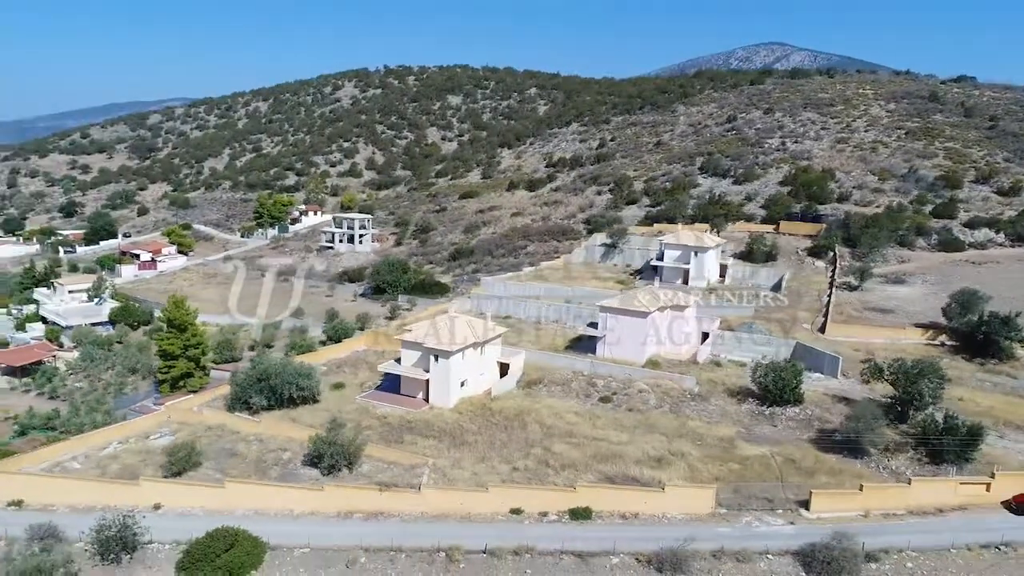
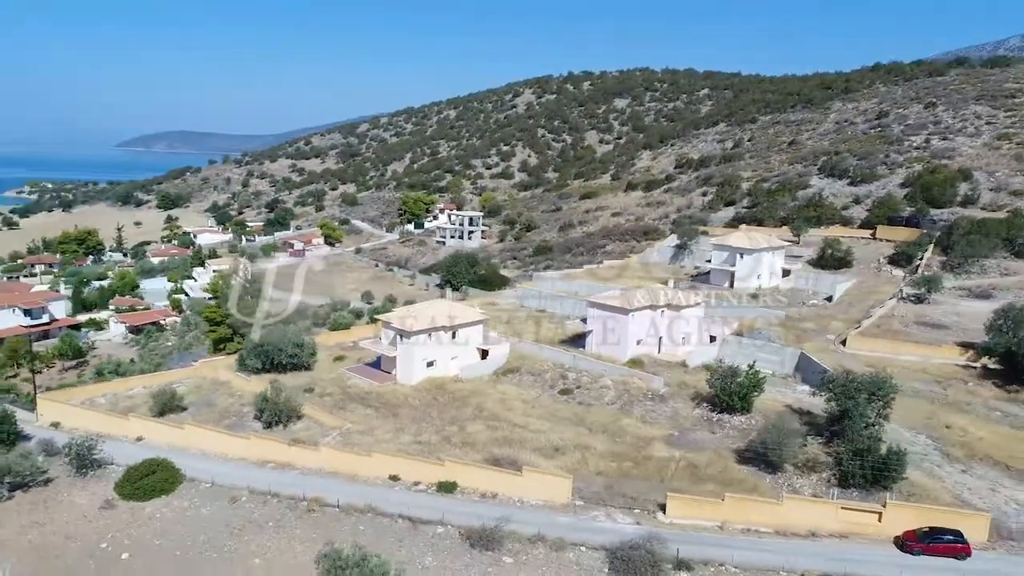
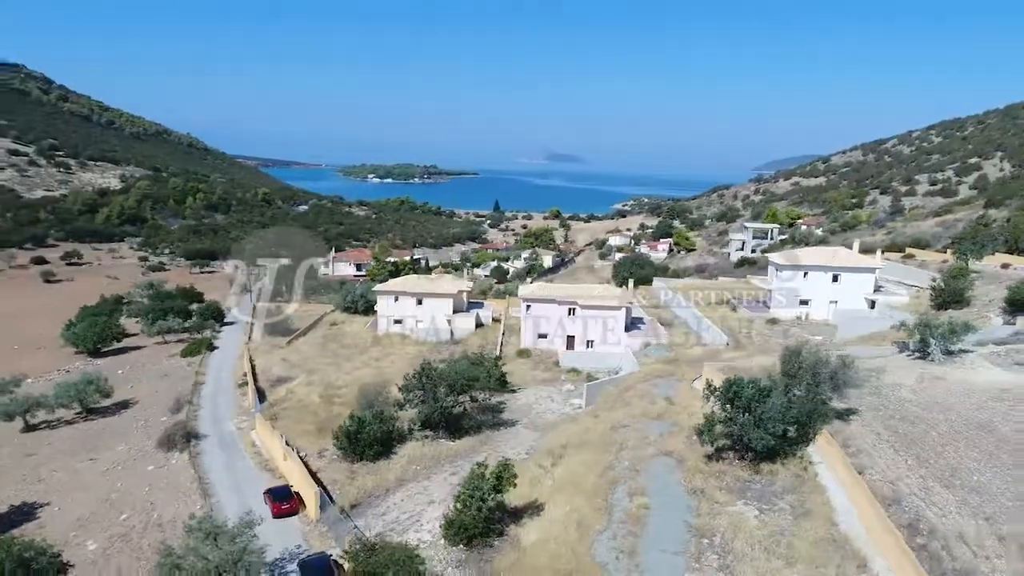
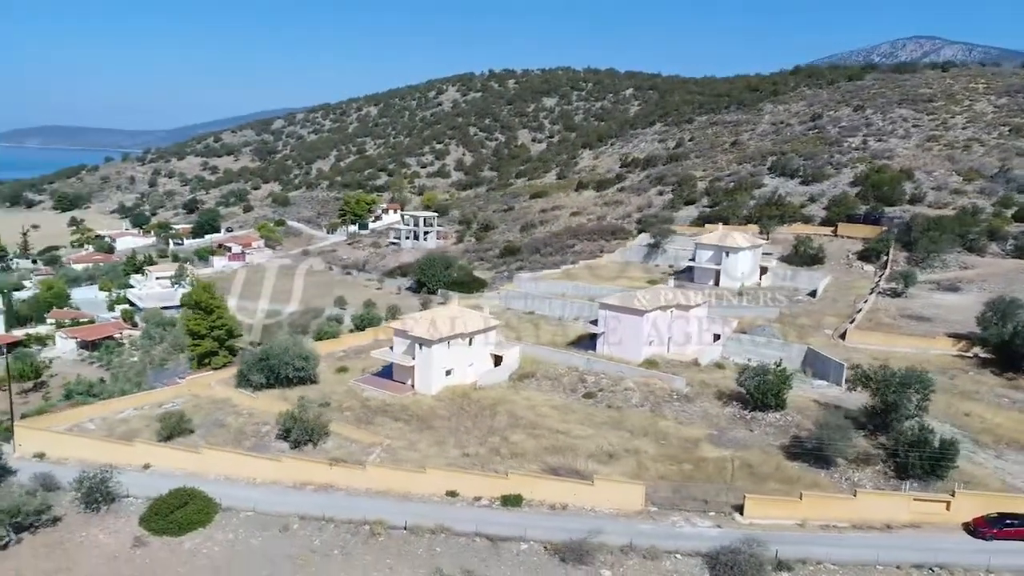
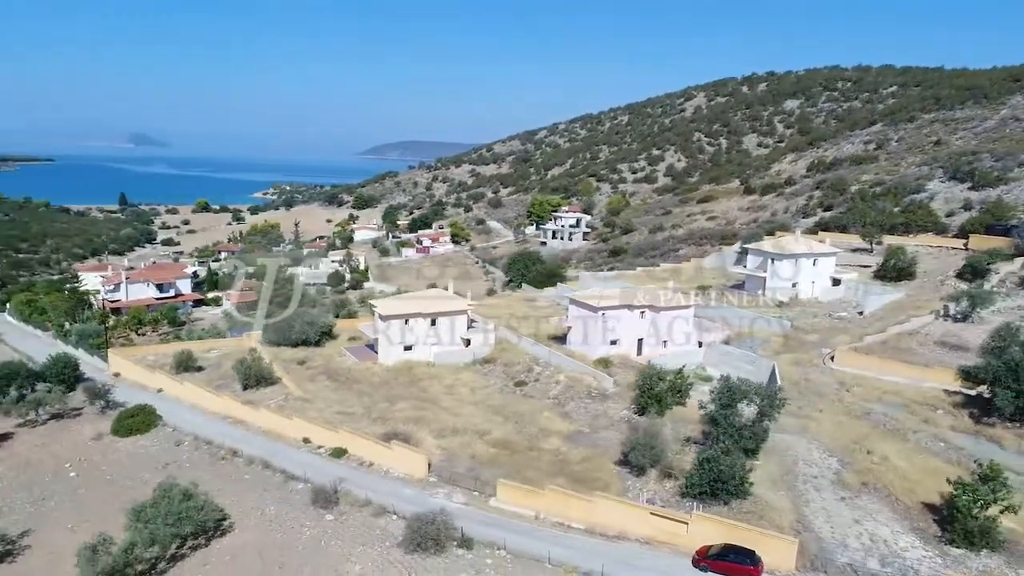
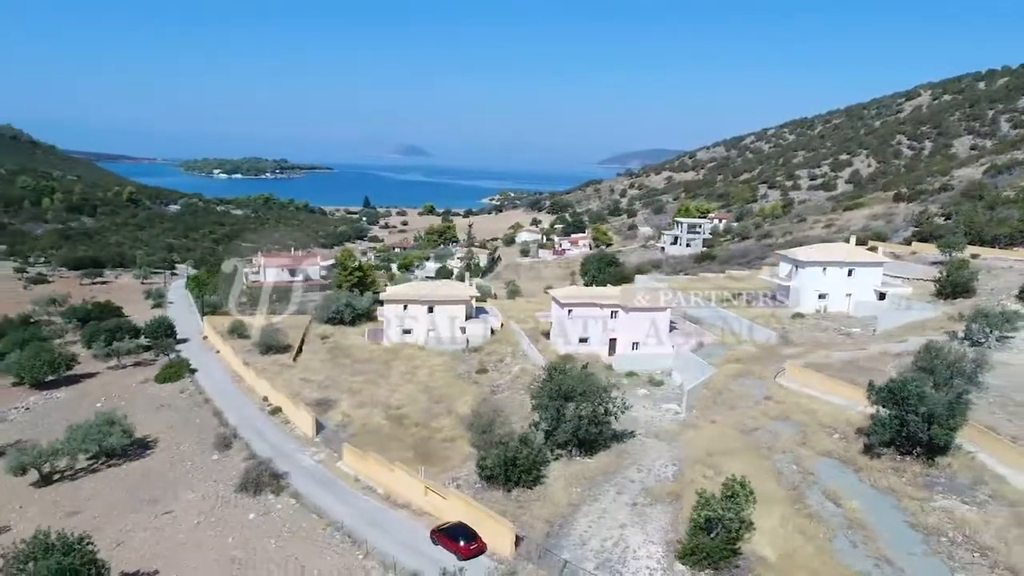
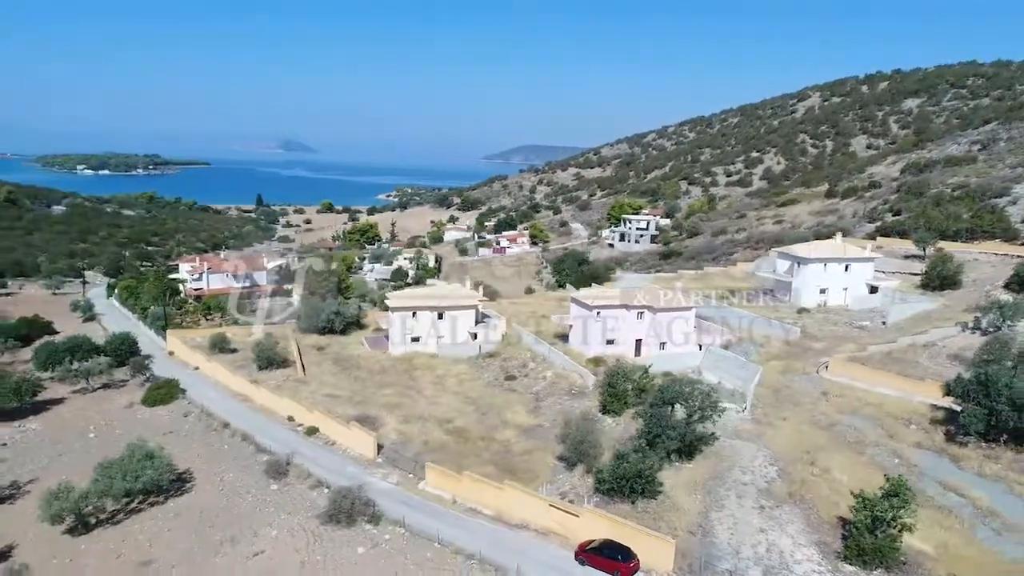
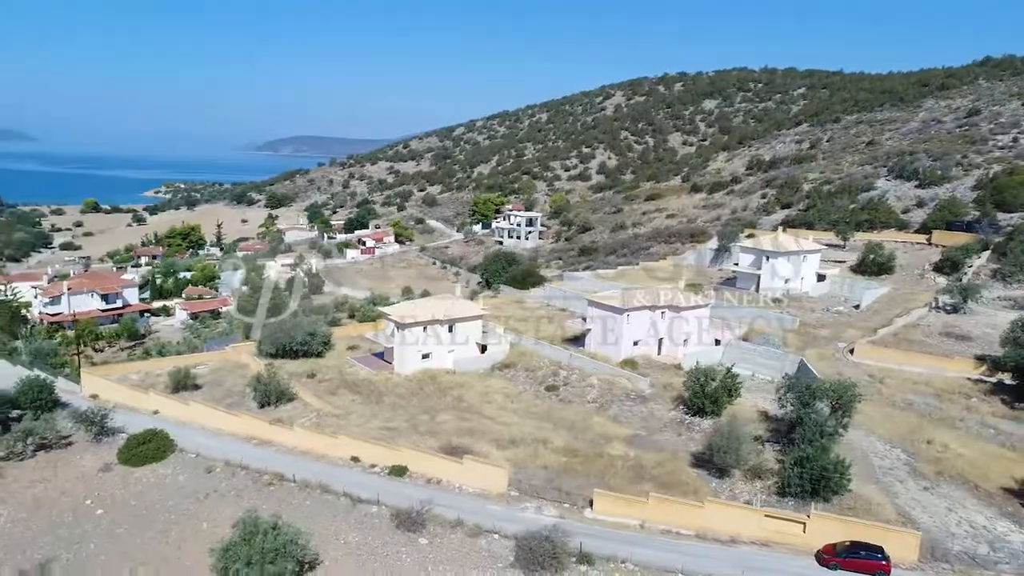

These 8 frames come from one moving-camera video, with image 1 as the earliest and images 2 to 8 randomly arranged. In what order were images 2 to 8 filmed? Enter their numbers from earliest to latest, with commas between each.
4, 2, 8, 5, 7, 6, 3
